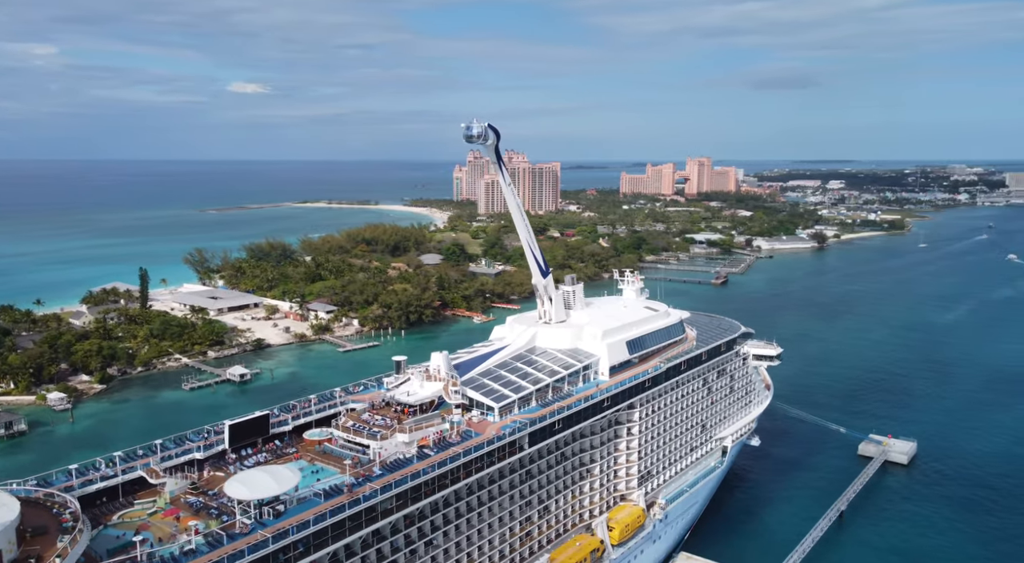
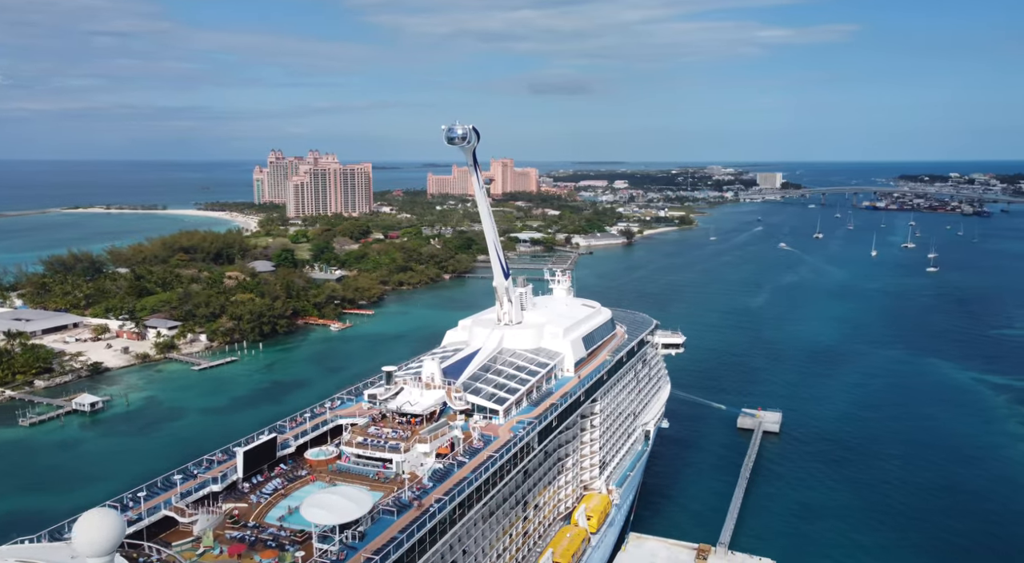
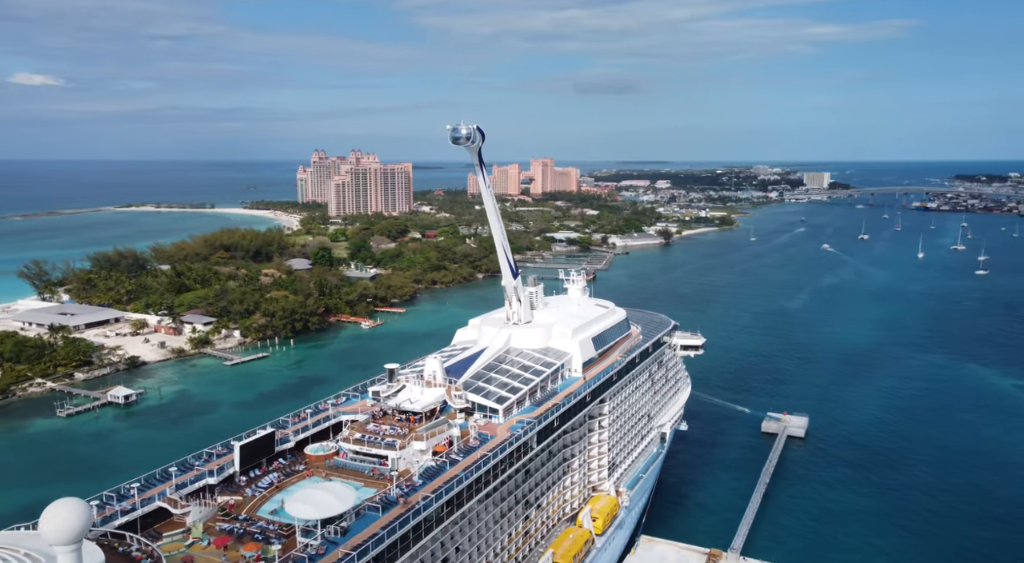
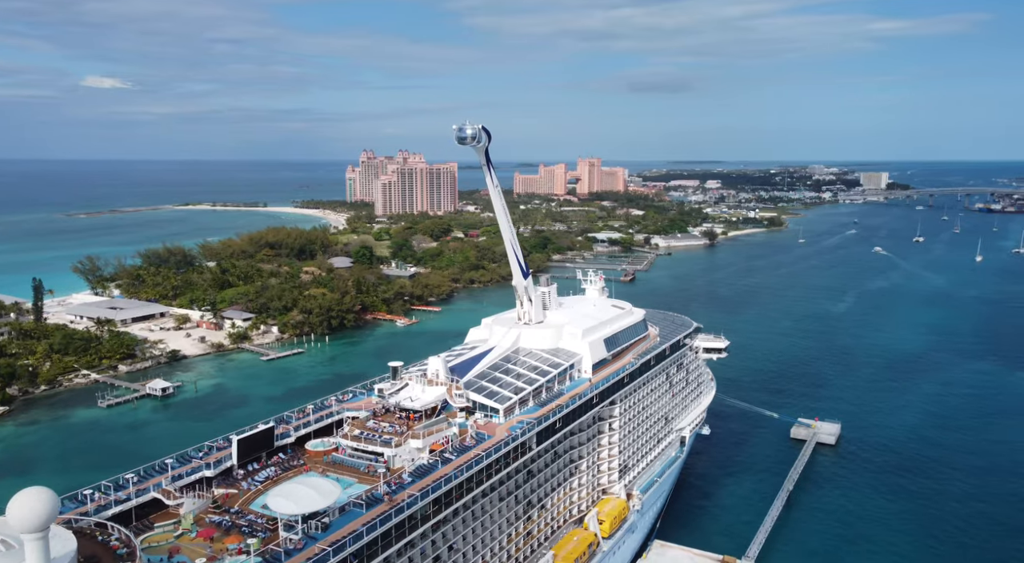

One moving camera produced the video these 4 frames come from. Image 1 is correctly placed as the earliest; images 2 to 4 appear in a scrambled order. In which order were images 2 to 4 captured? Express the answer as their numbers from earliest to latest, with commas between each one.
4, 3, 2
